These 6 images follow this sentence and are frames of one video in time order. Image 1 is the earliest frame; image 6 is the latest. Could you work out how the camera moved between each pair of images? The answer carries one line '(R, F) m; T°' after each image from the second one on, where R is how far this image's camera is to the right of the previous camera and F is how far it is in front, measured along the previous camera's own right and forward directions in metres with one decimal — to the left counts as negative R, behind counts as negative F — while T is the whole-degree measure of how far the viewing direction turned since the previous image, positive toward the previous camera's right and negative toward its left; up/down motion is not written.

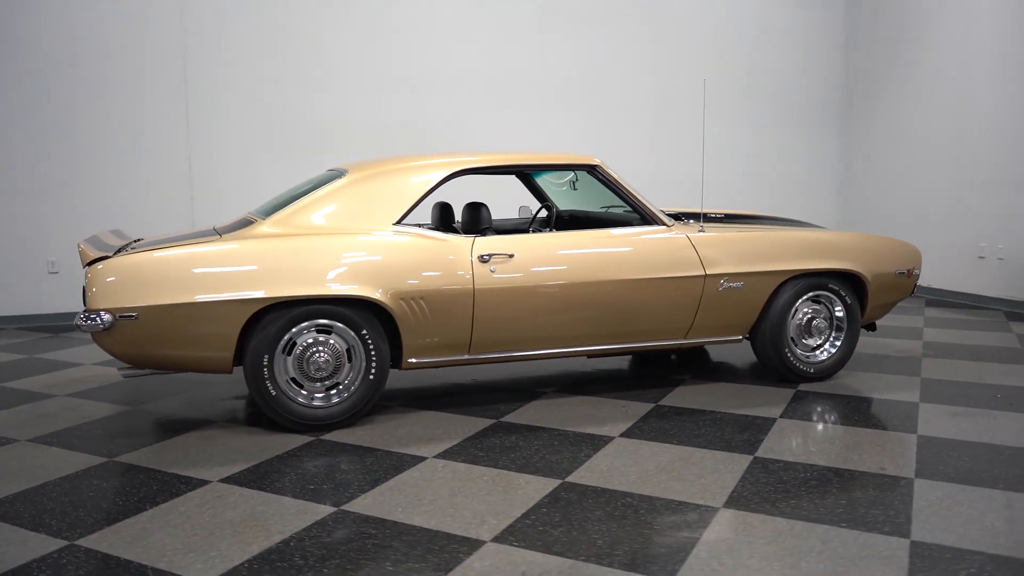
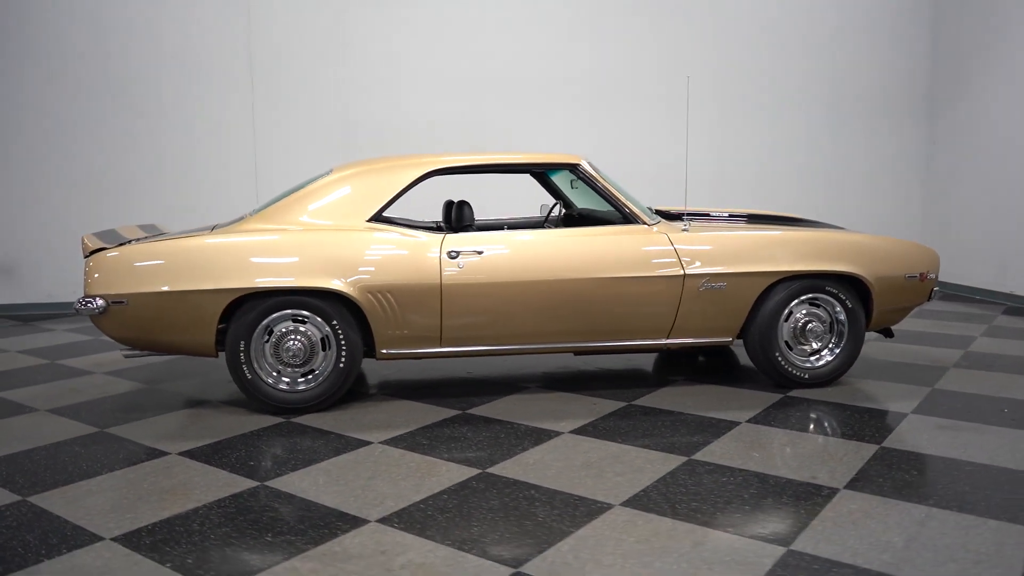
(+0.8, 0.0) m; -9°
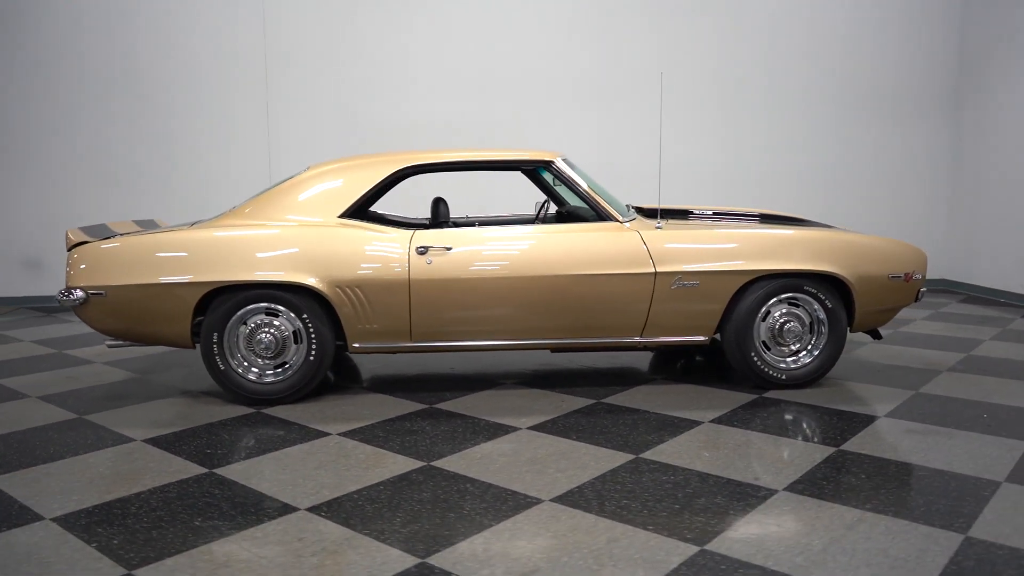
(+0.4, 0.0) m; -4°
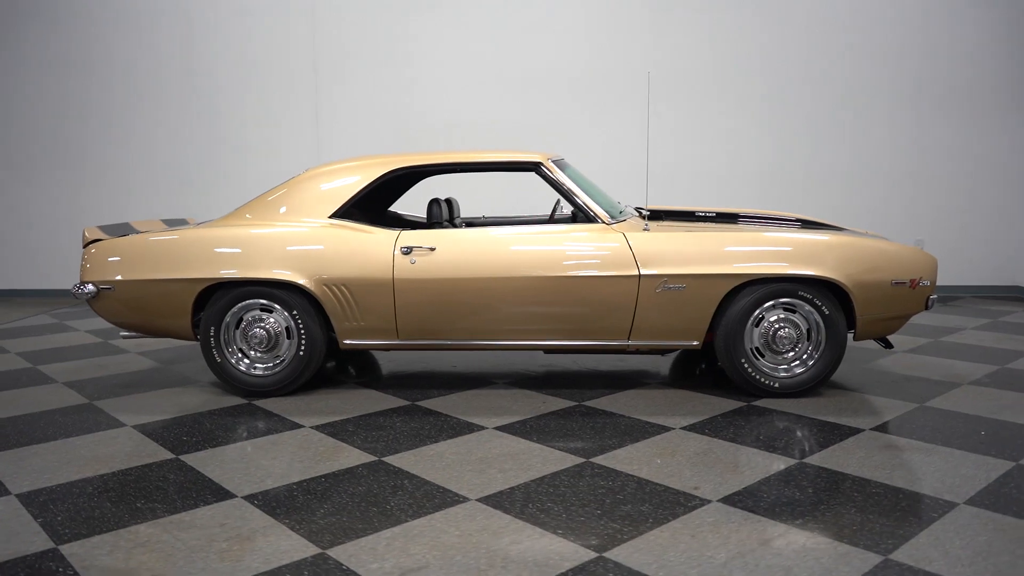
(+0.6, 0.0) m; -7°
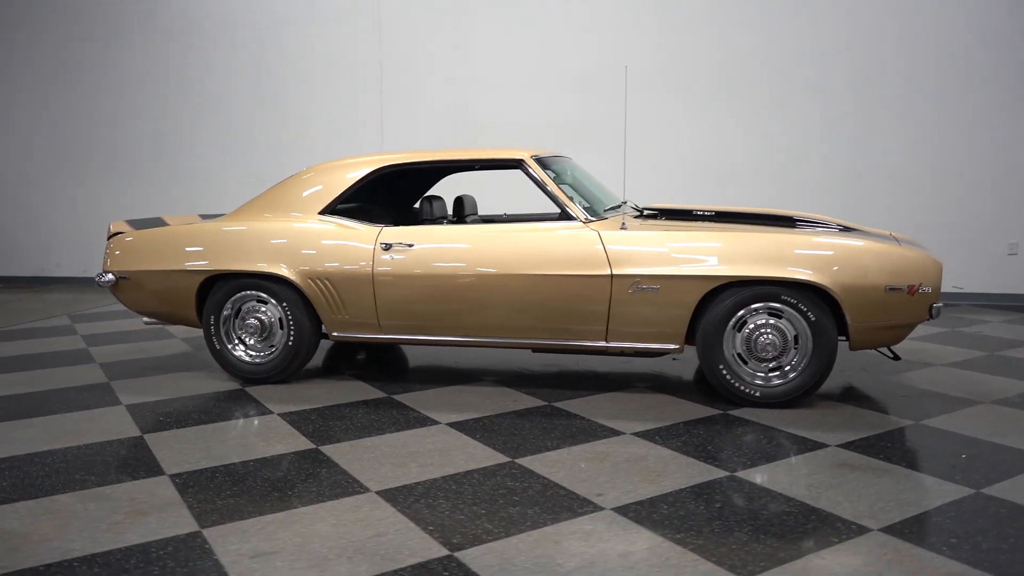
(+0.8, +0.1) m; -10°
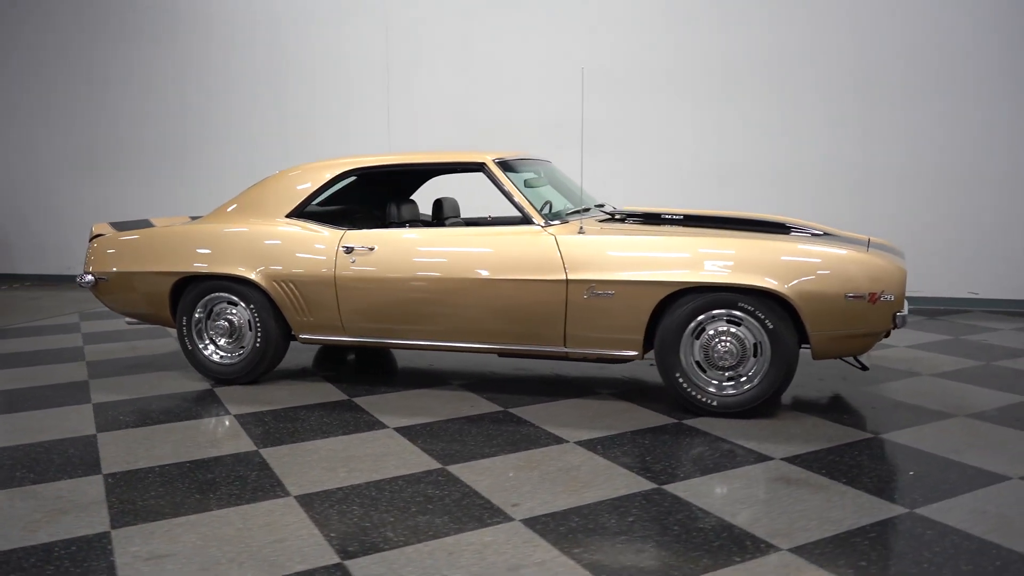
(+0.4, 0.0) m; -3°
